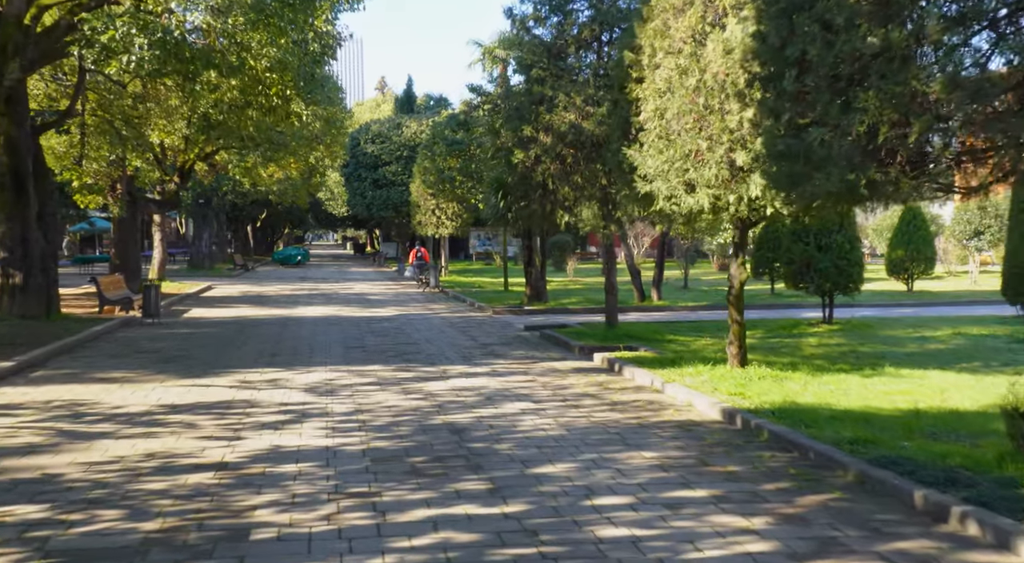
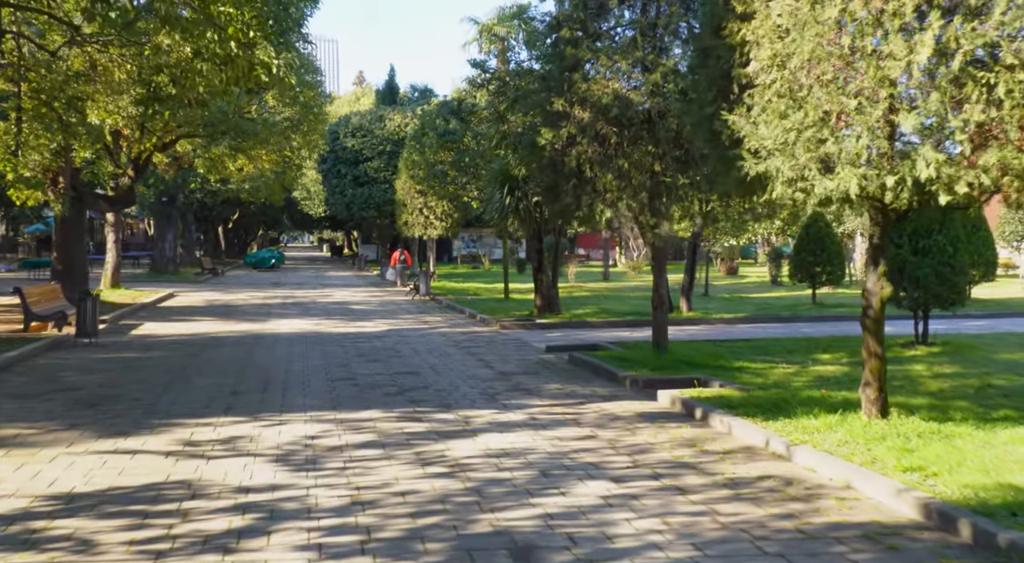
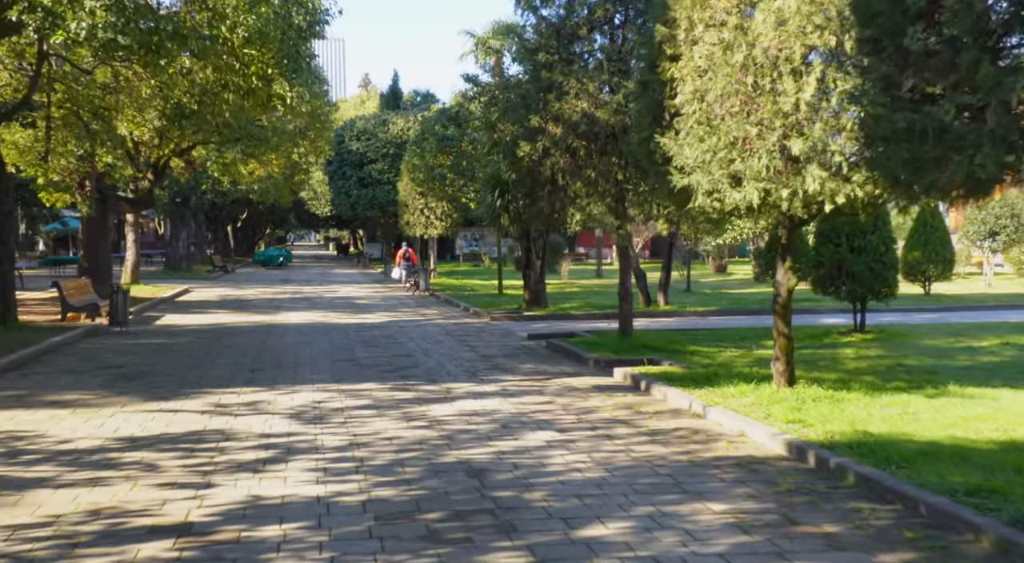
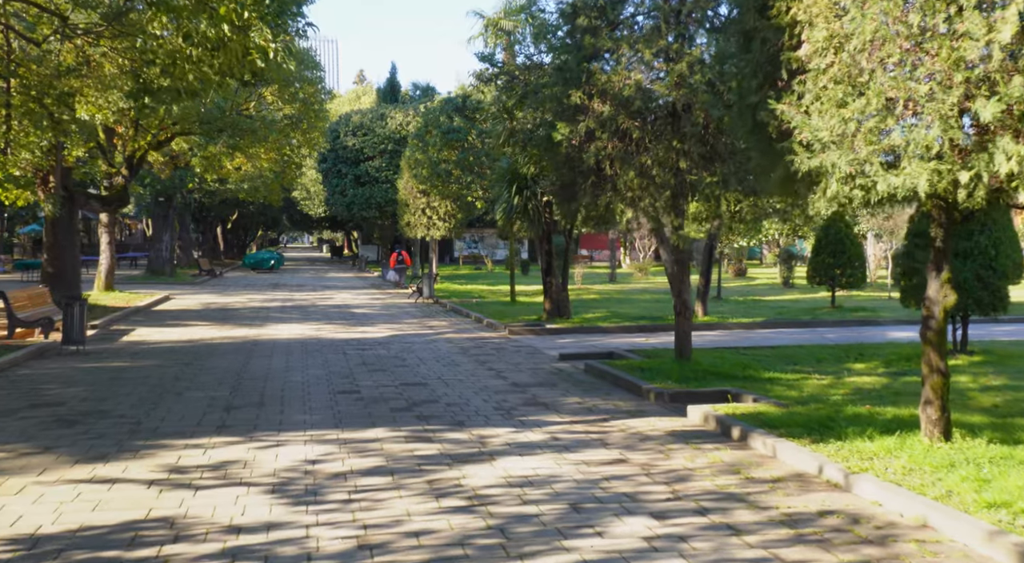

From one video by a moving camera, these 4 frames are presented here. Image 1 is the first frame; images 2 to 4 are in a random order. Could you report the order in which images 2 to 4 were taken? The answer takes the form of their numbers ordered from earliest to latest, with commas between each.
3, 2, 4
